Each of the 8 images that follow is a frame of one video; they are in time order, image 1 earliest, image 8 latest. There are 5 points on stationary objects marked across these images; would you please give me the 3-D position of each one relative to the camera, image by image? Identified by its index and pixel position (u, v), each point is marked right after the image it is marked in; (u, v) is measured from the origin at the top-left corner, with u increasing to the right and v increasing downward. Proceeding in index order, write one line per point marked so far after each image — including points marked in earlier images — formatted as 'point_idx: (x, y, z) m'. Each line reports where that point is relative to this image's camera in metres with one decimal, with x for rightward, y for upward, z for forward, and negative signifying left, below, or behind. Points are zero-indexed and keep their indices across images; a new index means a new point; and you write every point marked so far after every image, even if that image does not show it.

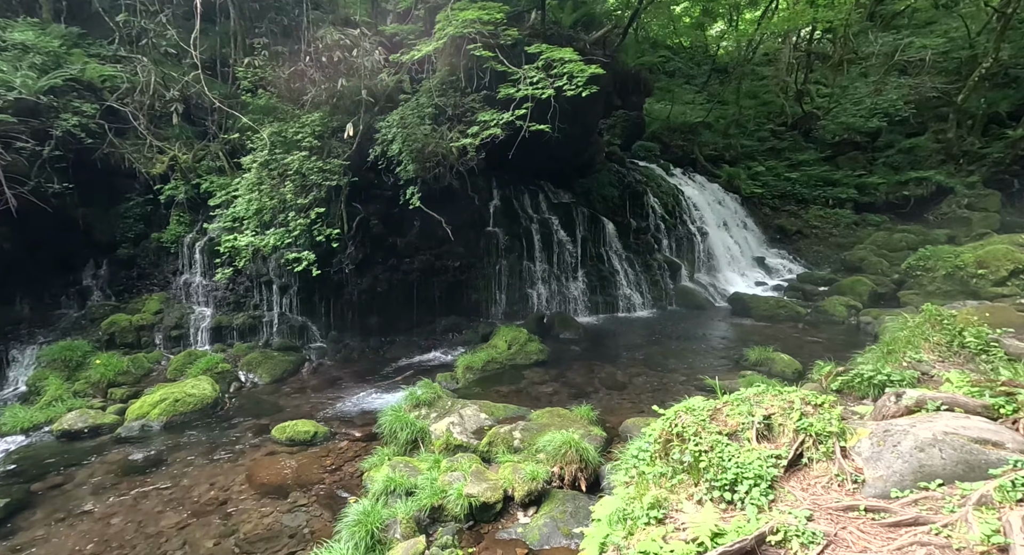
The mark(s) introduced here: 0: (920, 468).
0: (+2.5, -1.2, +3.2) m
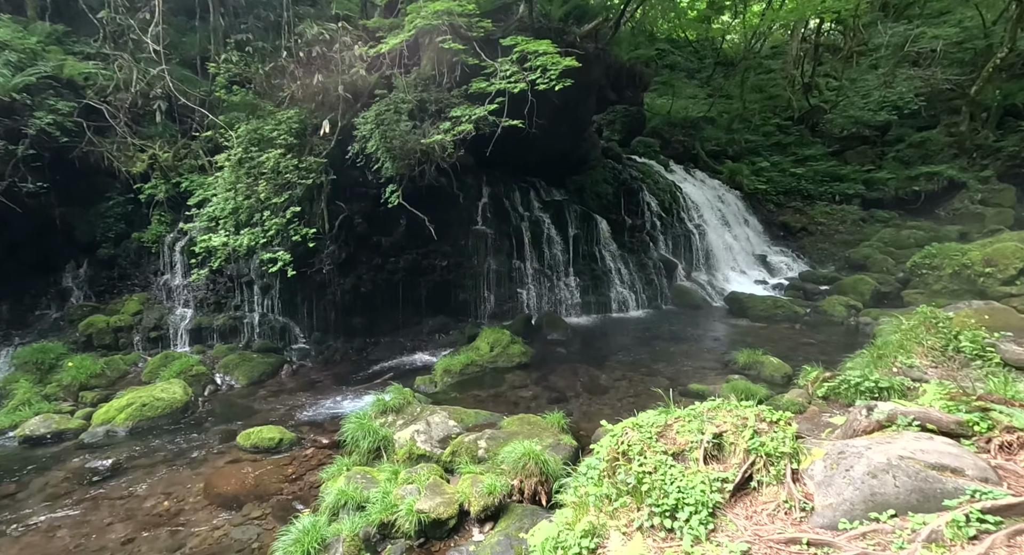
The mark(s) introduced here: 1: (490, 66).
0: (+2.0, -1.2, +2.9) m
1: (-0.3, +3.3, +8.0) m
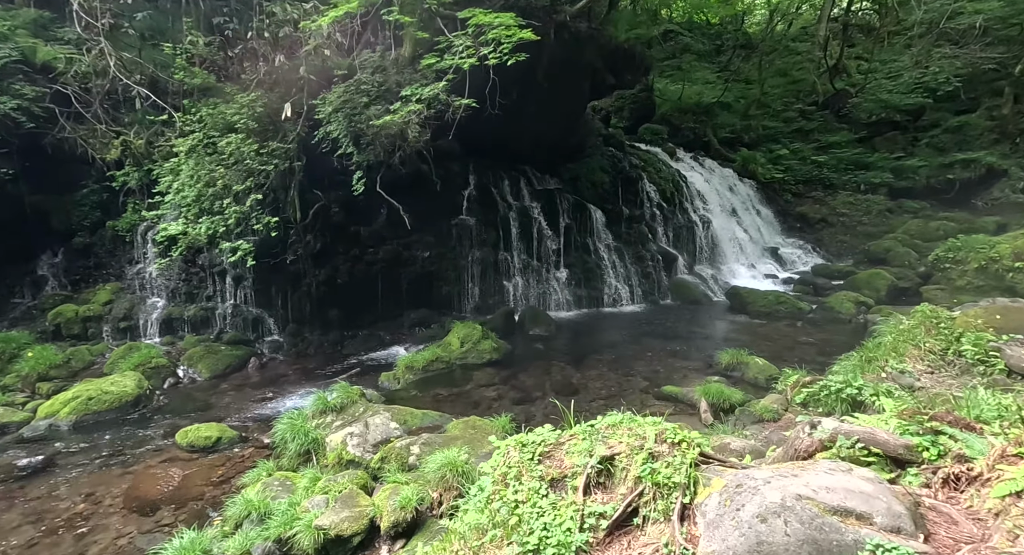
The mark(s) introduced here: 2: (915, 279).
0: (+1.1, -1.2, +2.3) m
1: (-1.0, +3.4, +7.5) m
2: (+11.3, 0.0, +14.6) m
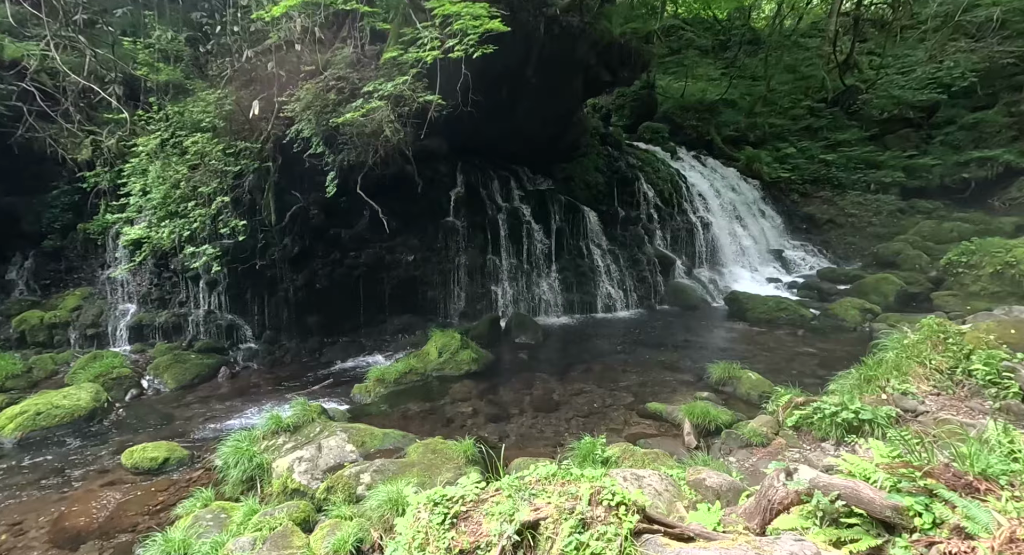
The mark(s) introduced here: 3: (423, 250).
0: (+0.6, -1.4, +1.8) m
1: (-1.3, +3.2, +7.0) m
2: (+11.0, -0.2, +13.9) m
3: (-2.1, +0.7, +12.5) m
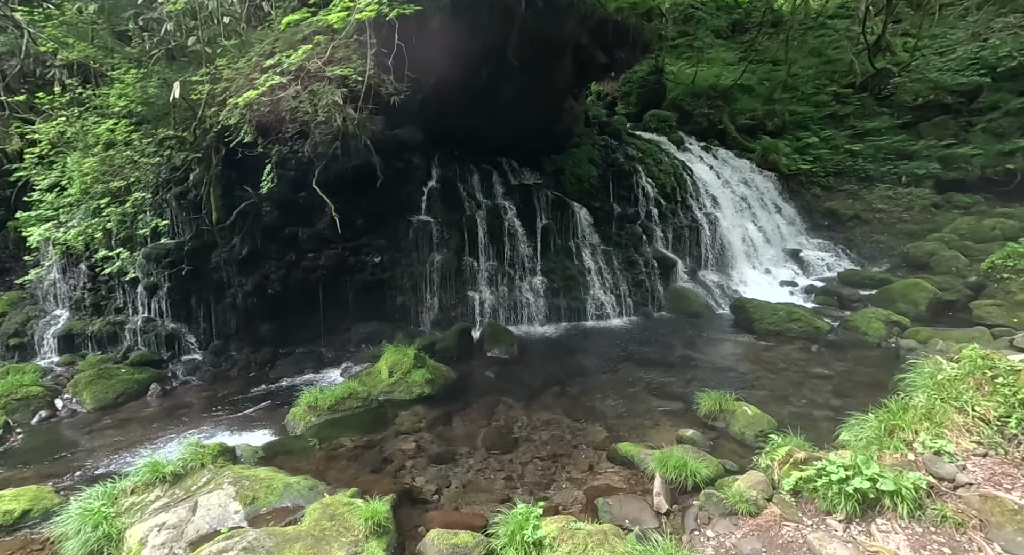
0: (-0.3, -1.6, +0.6) m
1: (-2.0, +3.1, +5.7) m
2: (+10.6, -0.3, +12.2) m
3: (-2.6, +0.6, +11.3) m
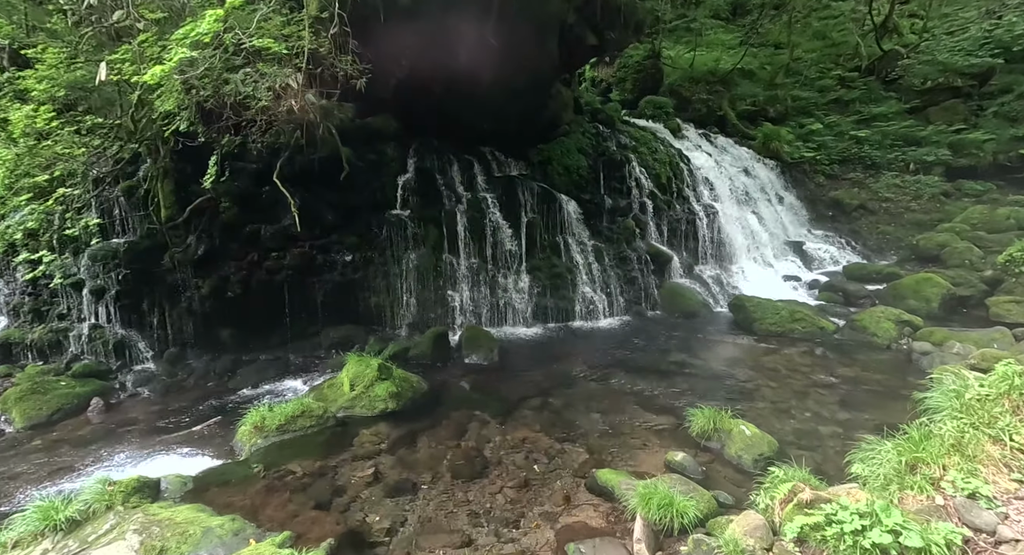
0: (-0.7, -1.8, -0.2) m
1: (-2.4, +3.0, +4.9) m
2: (+10.2, -0.2, +11.4) m
3: (-3.0, +0.6, +10.5) m
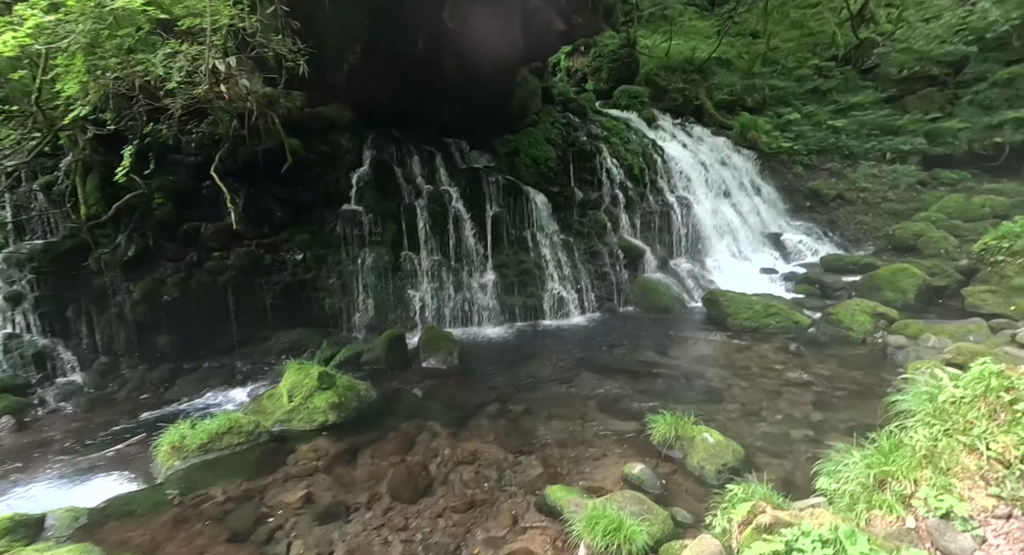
0: (-1.1, -1.9, -0.7) m
1: (-3.1, +2.9, +4.3) m
2: (+9.4, 0.0, +11.1) m
3: (-3.7, +0.6, +9.9) m
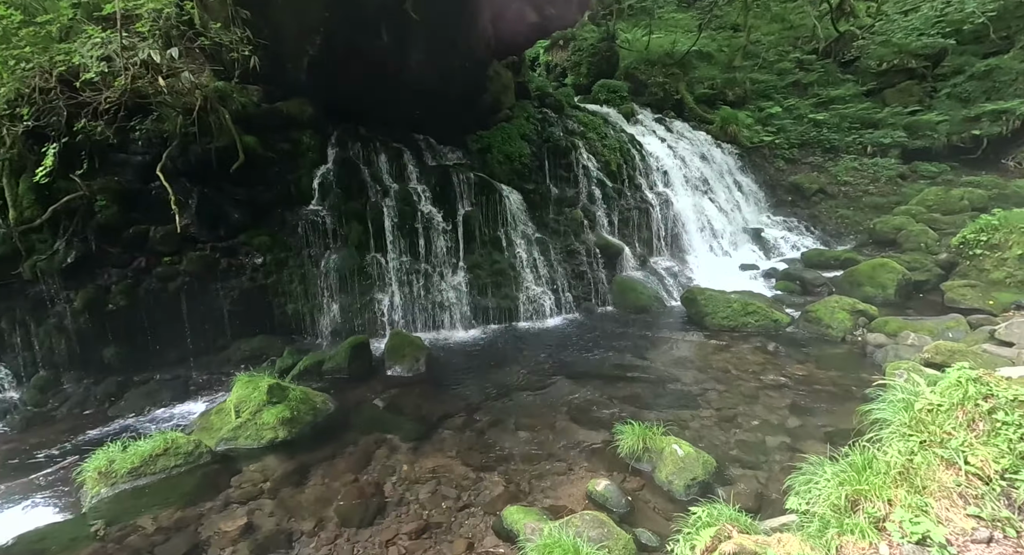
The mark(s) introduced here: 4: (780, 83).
0: (-1.4, -2.0, -1.1) m
1: (-3.5, +2.8, +3.8) m
2: (+8.9, +0.1, +10.9) m
3: (-4.3, +0.5, +9.5) m
4: (+10.1, +7.4, +19.8) m
